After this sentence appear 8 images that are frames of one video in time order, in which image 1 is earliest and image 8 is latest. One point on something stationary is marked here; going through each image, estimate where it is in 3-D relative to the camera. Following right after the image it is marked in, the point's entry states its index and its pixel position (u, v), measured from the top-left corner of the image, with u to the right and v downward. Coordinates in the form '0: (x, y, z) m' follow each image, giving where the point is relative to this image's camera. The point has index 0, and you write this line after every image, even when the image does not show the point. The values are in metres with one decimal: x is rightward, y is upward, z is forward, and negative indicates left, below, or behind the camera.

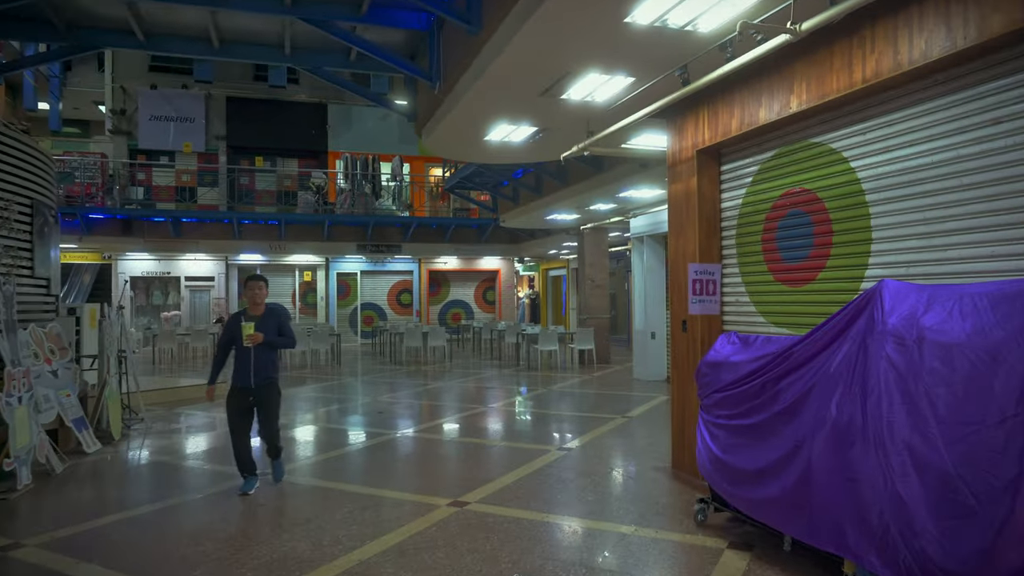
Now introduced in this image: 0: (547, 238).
0: (+1.0, +1.3, +17.4) m
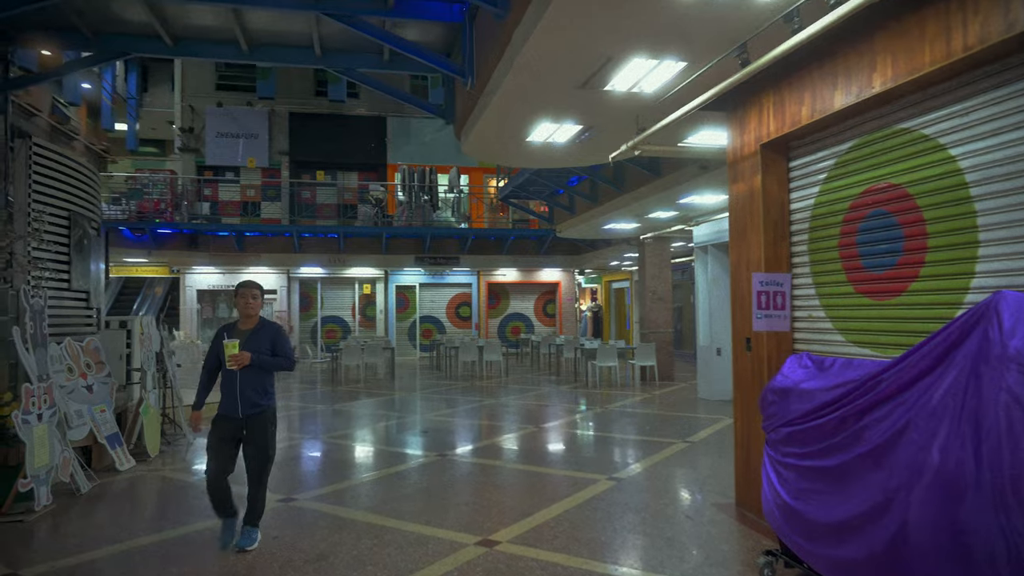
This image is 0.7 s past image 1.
0: (+2.6, +1.0, +16.7) m
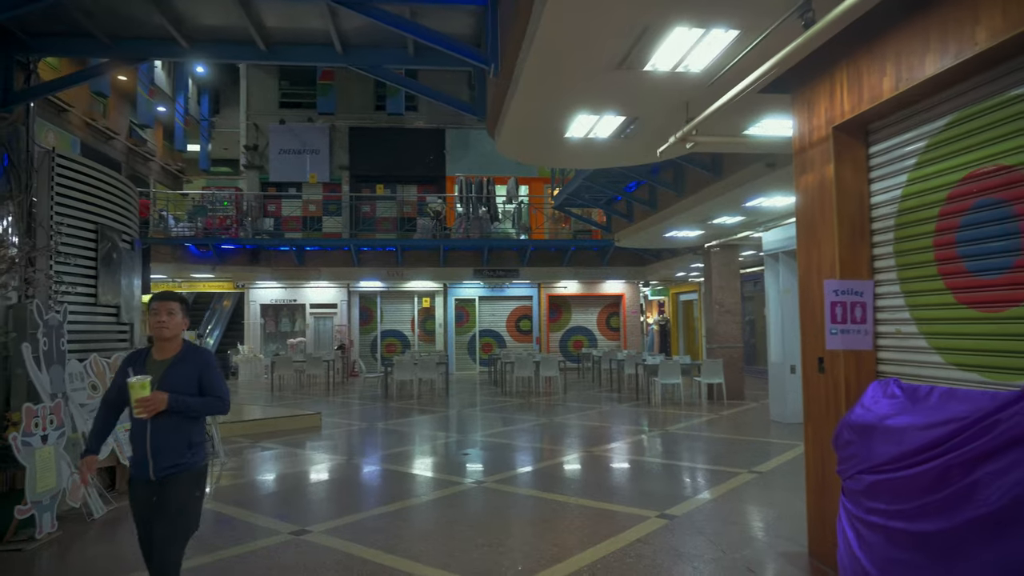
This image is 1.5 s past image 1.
0: (+4.1, +0.7, +15.9) m
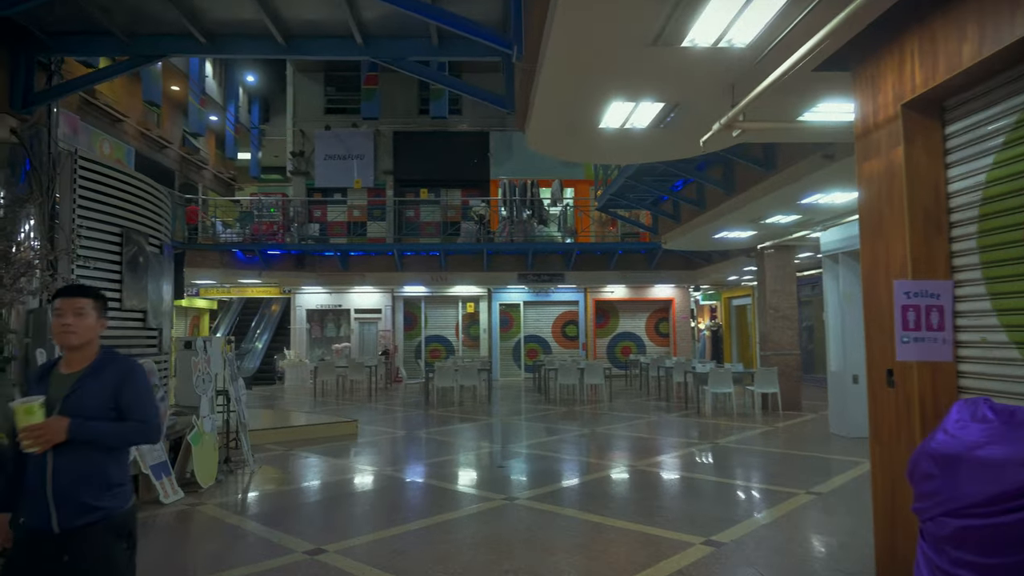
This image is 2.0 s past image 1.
0: (+5.1, +0.6, +15.2) m
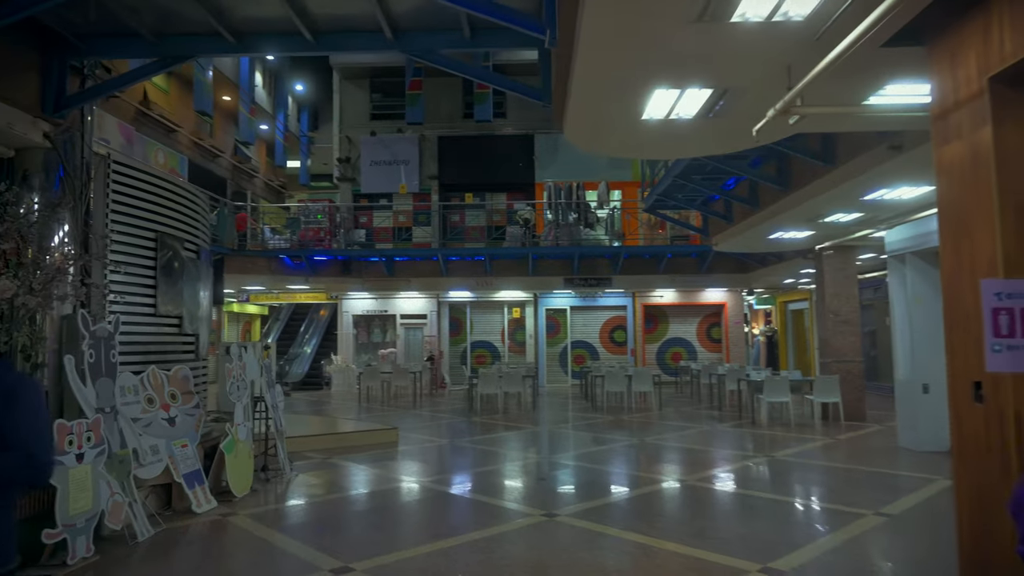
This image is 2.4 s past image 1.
0: (+6.2, +0.5, +14.4) m
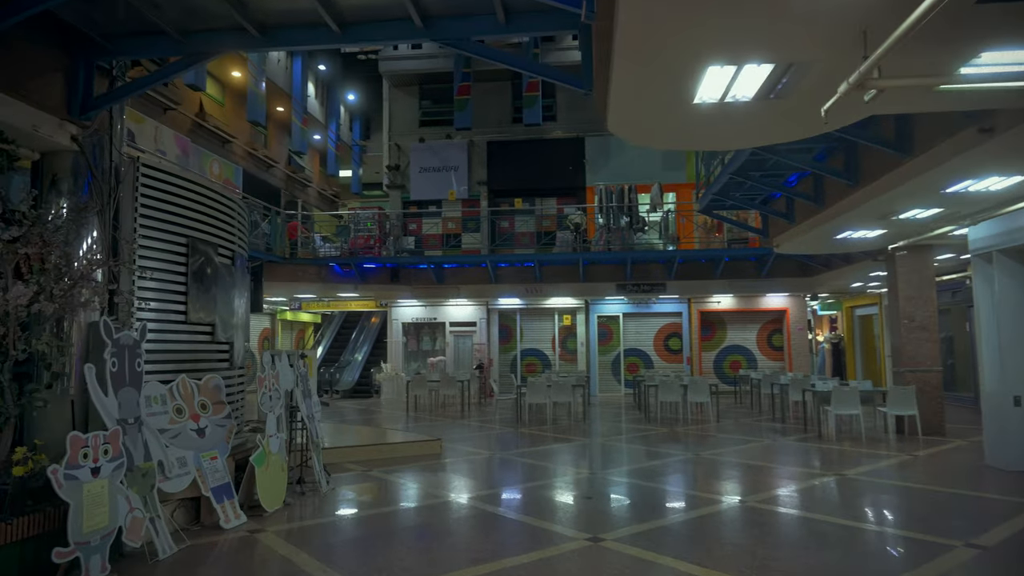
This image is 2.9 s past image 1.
0: (+7.3, +0.4, +13.5) m
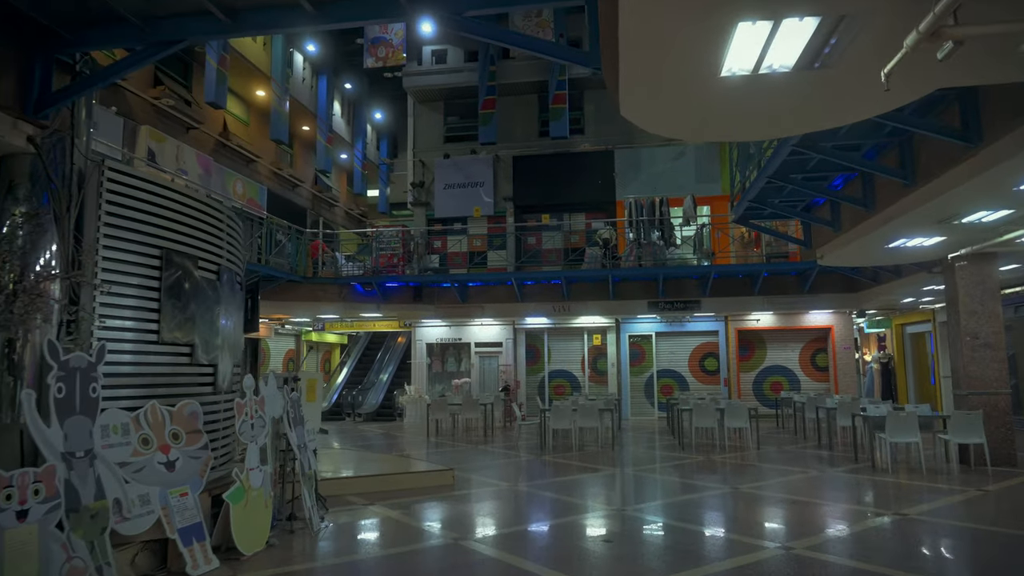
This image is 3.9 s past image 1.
0: (+7.8, +0.1, +12.5) m
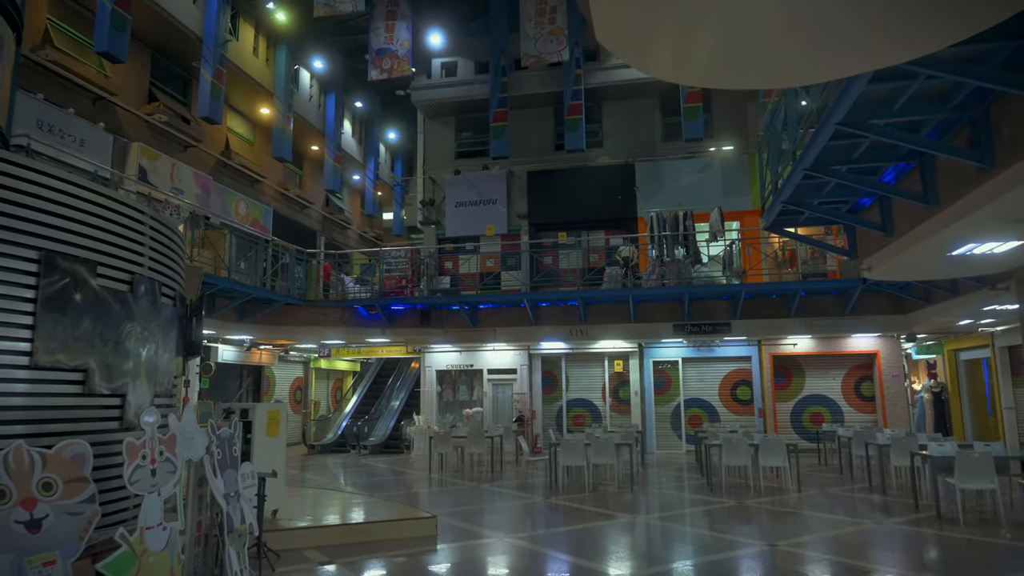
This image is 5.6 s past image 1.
0: (+7.9, -0.2, +11.1) m
